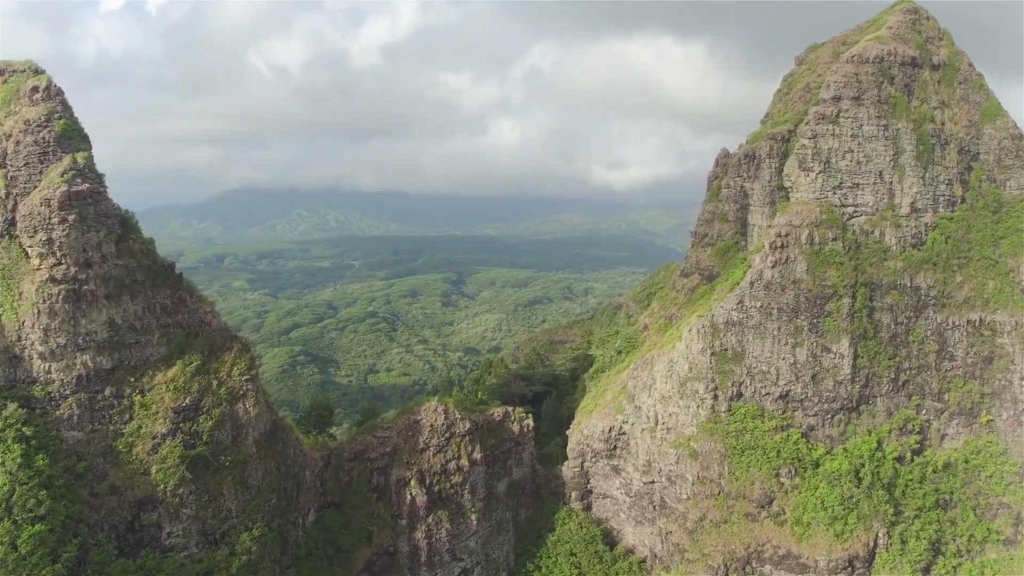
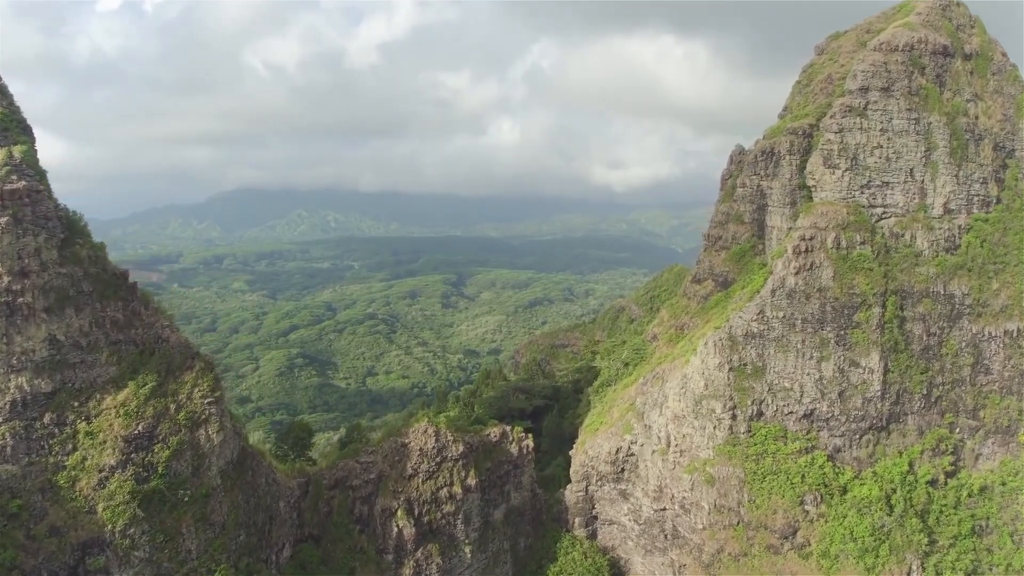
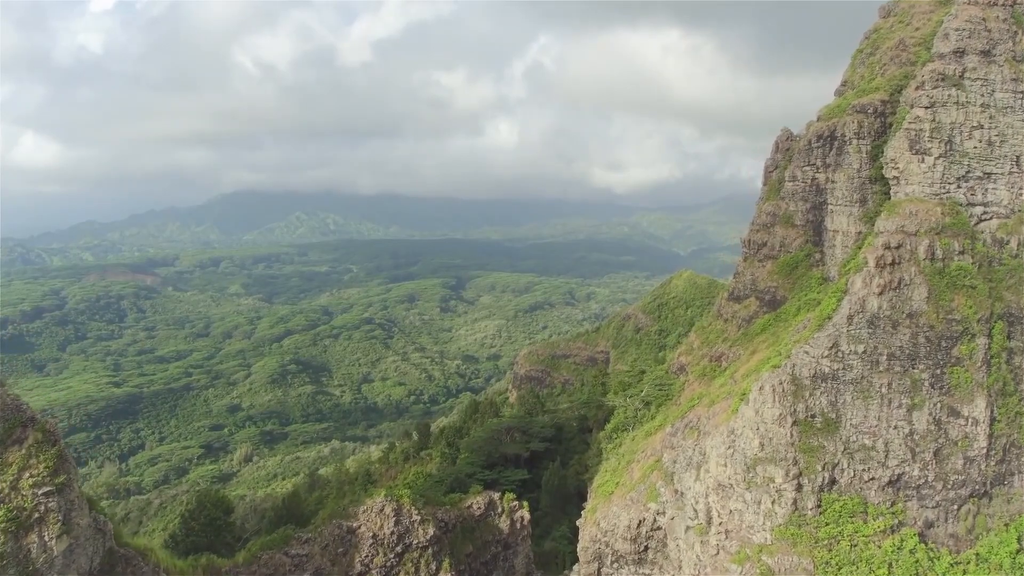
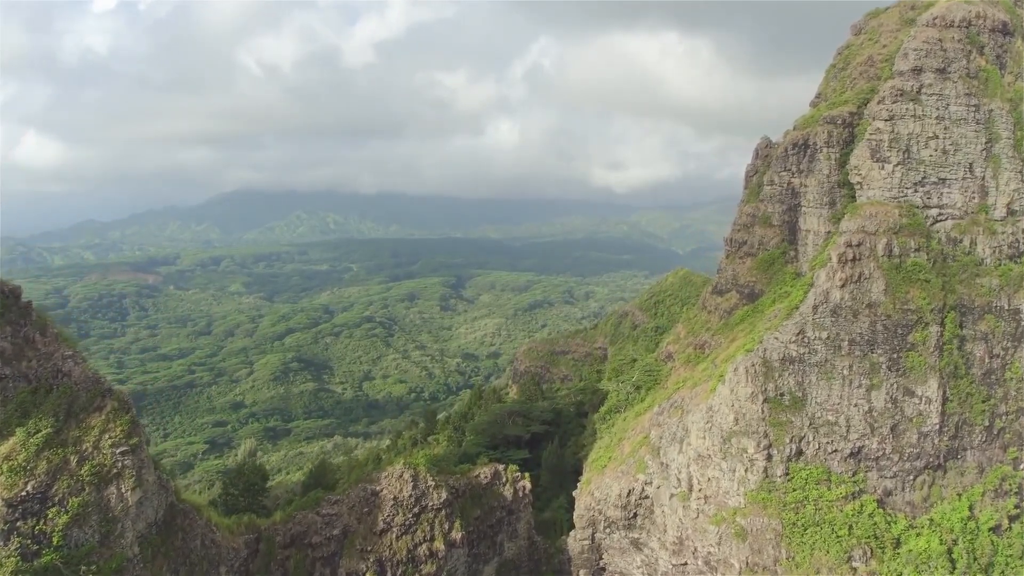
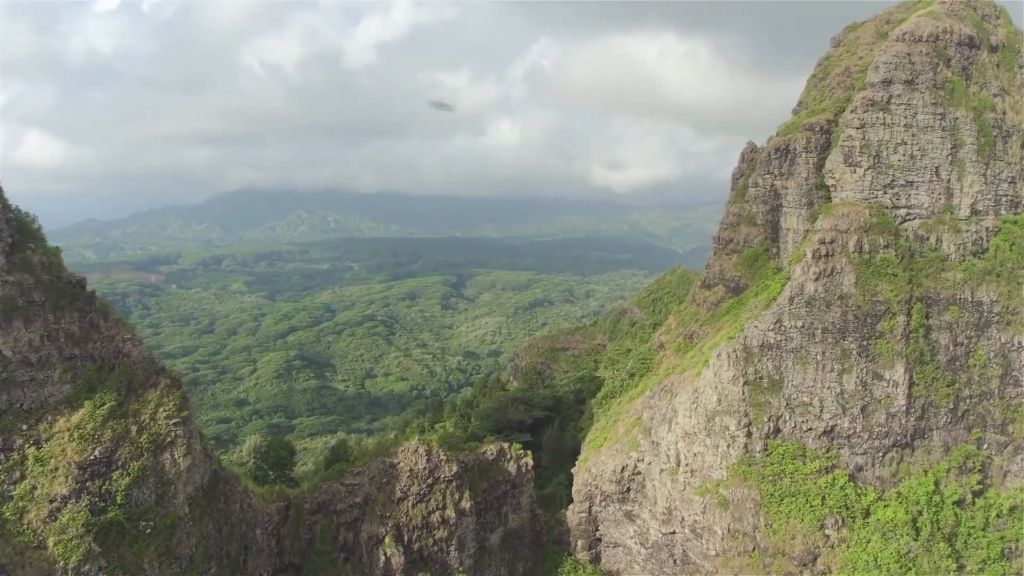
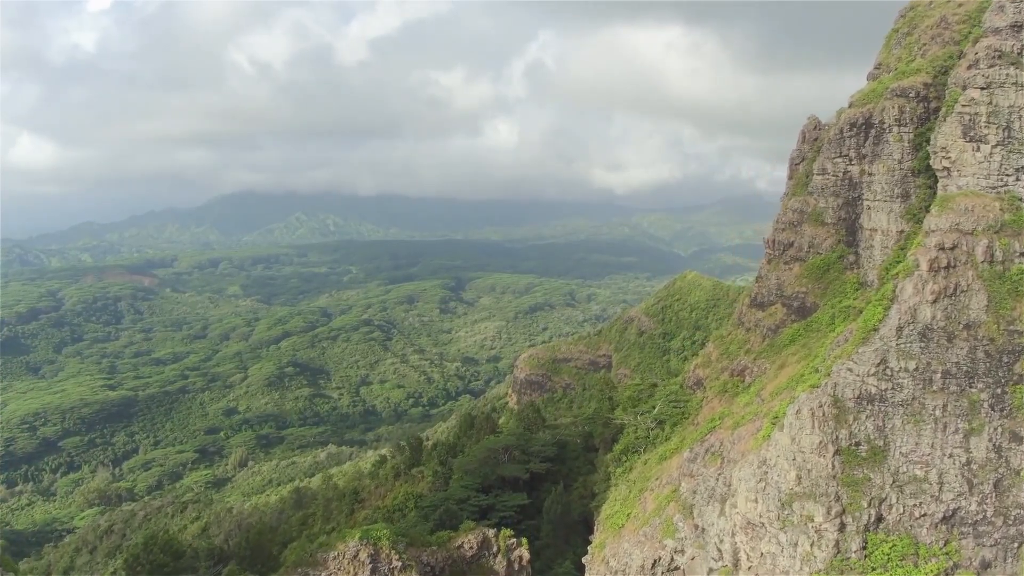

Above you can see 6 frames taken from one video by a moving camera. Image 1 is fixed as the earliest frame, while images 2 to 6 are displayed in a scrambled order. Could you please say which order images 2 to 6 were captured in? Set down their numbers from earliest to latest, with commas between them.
2, 5, 4, 3, 6
